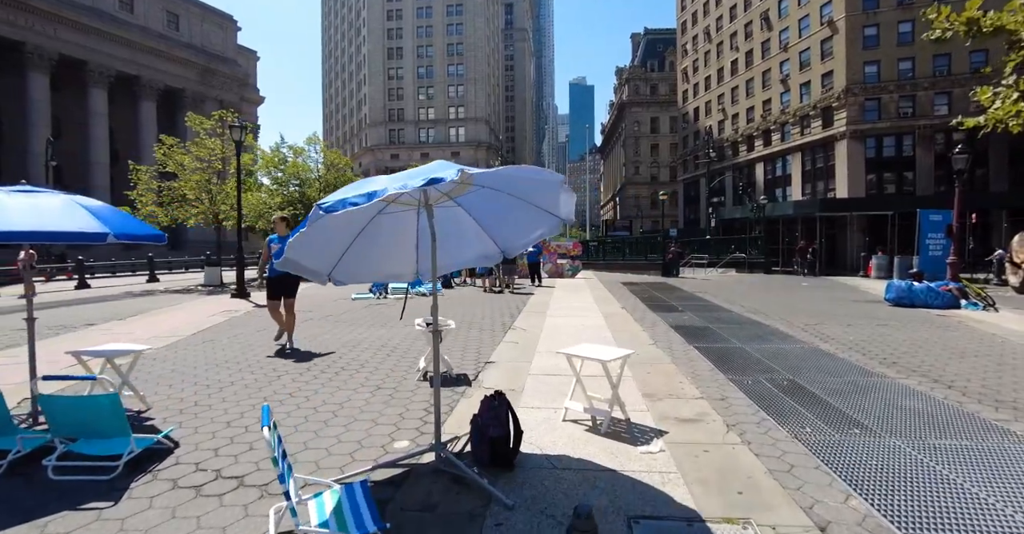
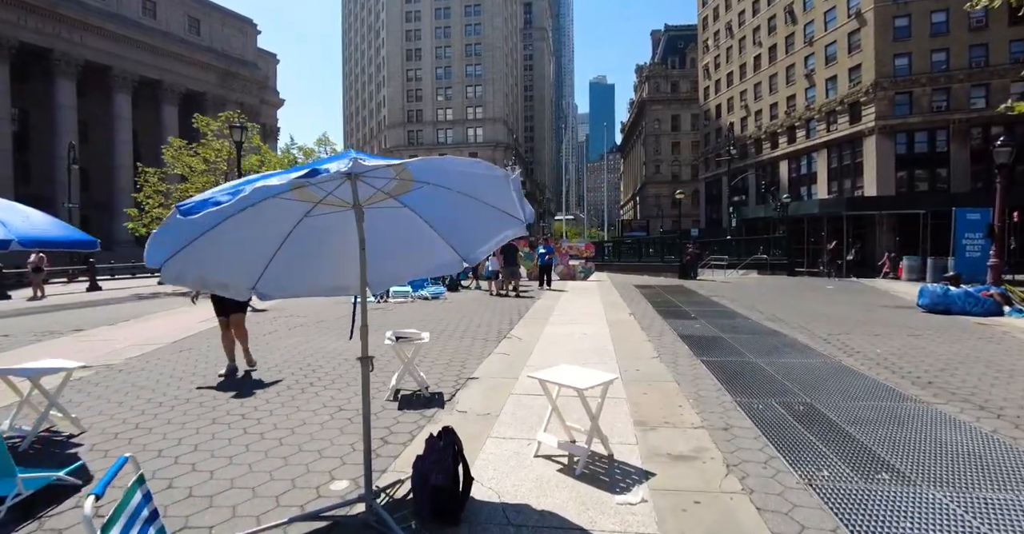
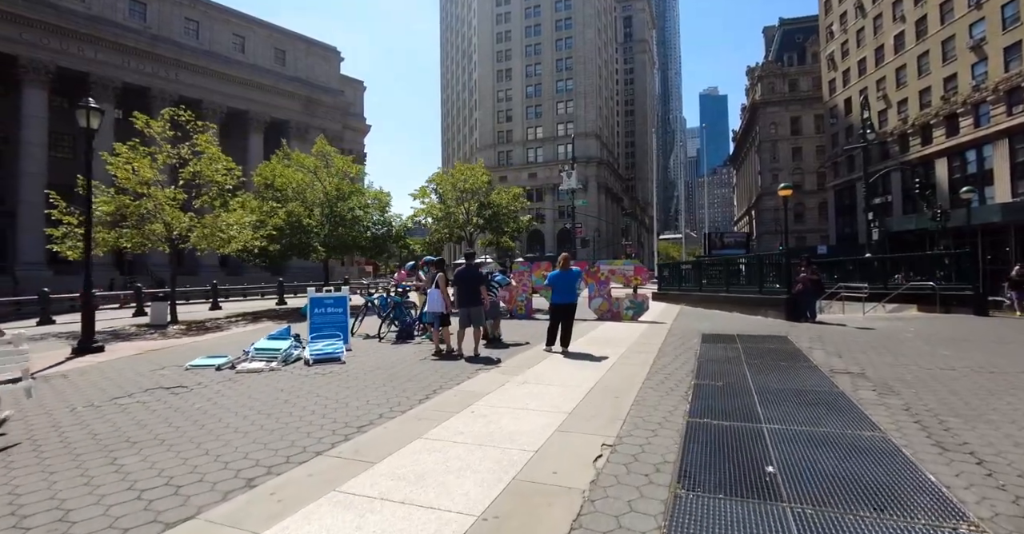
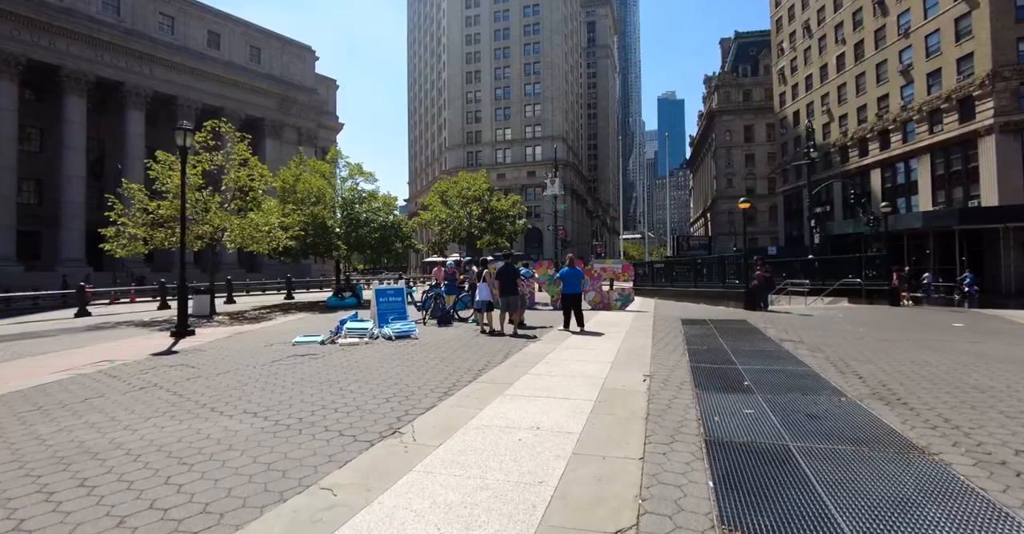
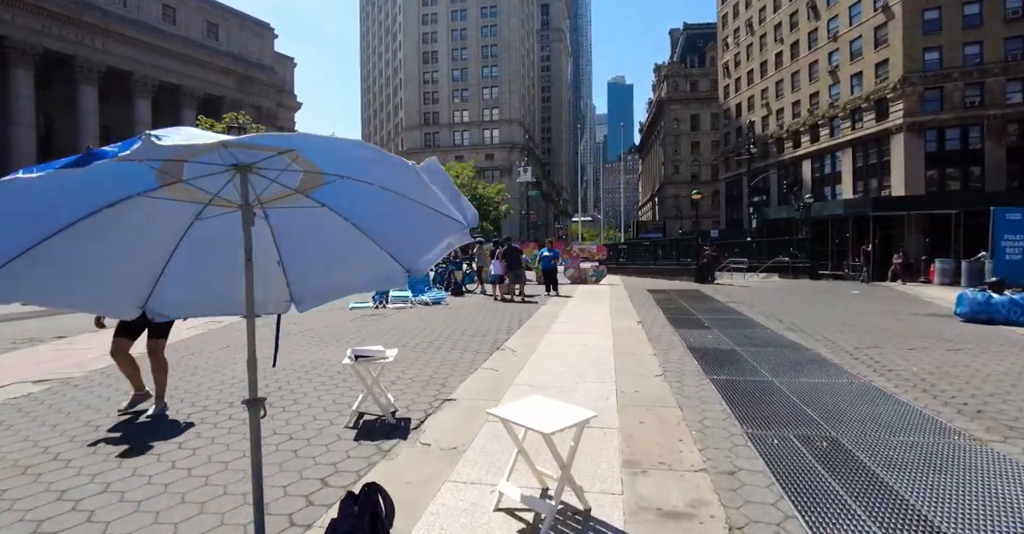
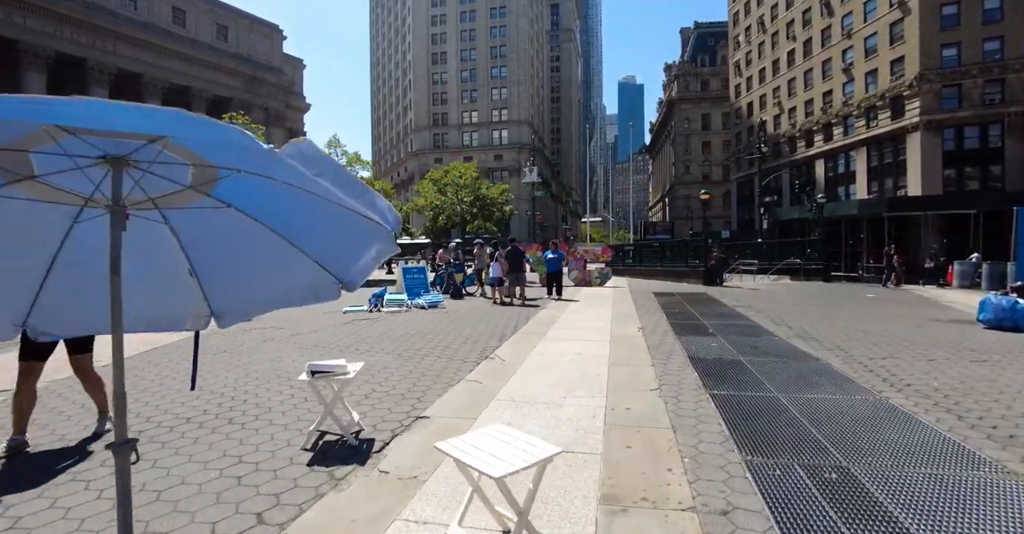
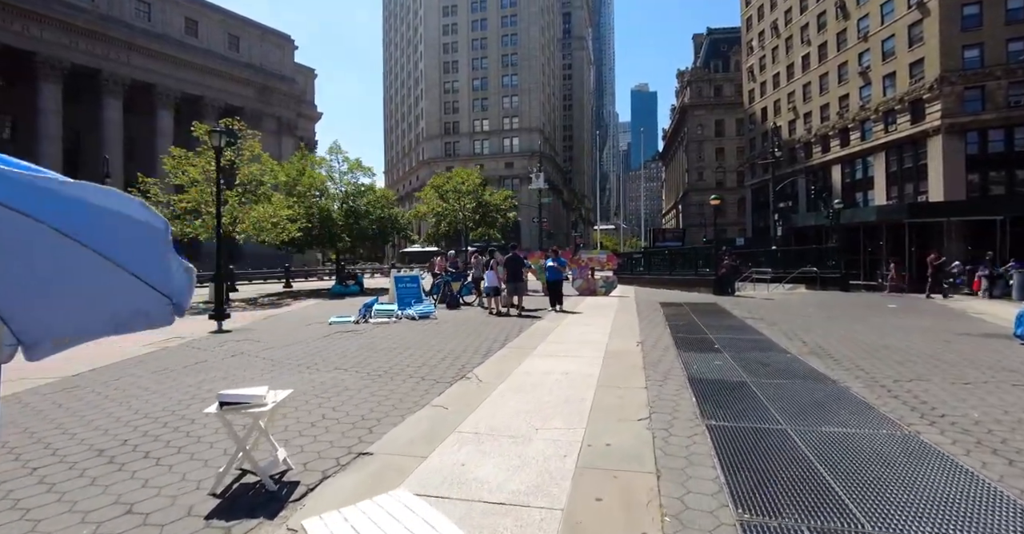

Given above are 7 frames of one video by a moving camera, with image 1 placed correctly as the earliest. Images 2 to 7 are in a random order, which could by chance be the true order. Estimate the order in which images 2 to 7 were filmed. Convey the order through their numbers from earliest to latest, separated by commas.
2, 5, 6, 7, 4, 3
